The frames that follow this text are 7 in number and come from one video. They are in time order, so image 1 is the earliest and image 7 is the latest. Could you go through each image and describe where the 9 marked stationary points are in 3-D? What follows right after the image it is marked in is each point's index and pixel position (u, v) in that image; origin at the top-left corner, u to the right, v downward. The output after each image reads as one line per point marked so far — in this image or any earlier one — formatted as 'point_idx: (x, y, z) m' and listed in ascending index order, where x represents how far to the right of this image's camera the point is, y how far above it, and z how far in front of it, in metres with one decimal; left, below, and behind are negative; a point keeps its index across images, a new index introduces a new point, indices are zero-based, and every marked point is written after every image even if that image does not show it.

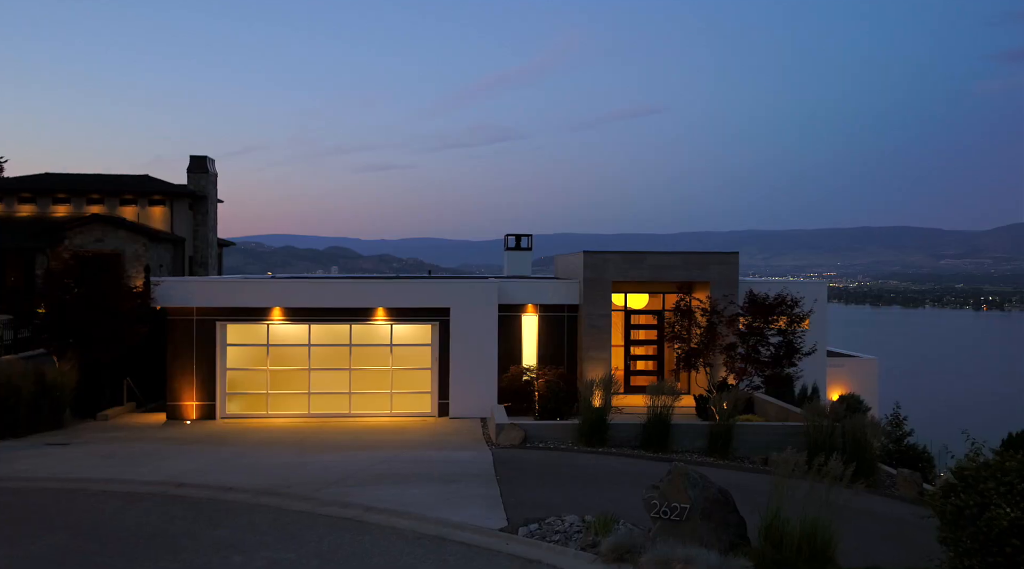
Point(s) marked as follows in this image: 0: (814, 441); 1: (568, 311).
0: (+5.5, -2.8, +15.1) m
1: (+1.3, -0.6, +19.7) m
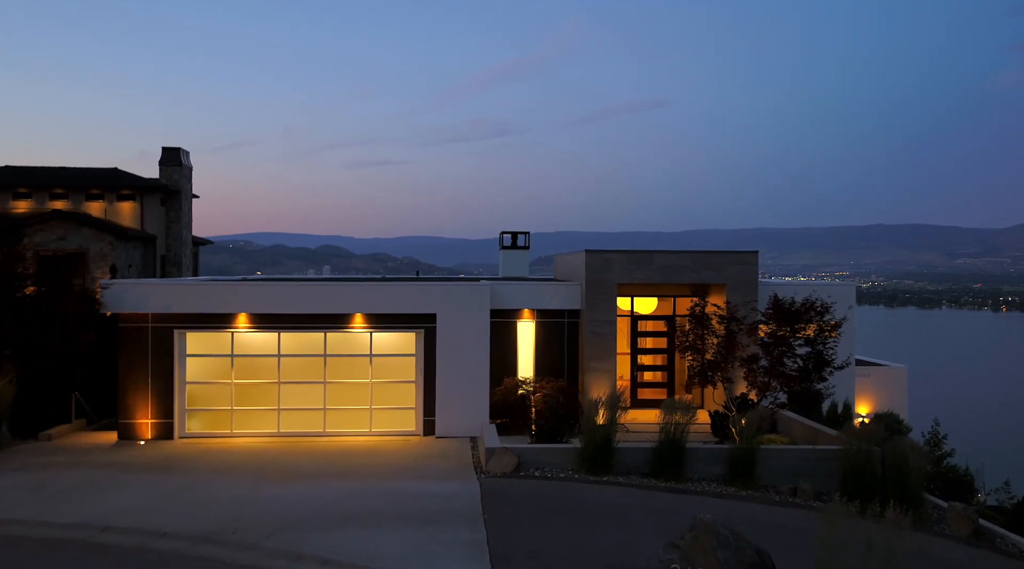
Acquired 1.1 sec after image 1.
0: (+5.3, -2.9, +13.2) m
1: (+1.2, -0.7, +17.8) m
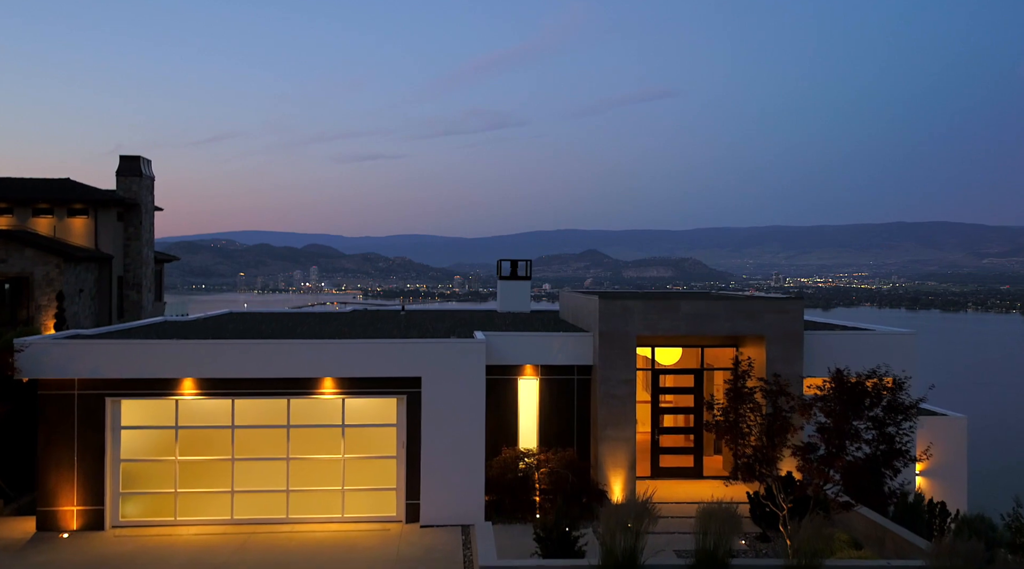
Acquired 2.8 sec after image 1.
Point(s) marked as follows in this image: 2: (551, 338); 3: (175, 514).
0: (+5.3, -3.9, +10.5) m
1: (+1.2, -1.6, +15.0) m
2: (+0.7, -0.9, +14.9) m
3: (-5.5, -3.8, +13.7) m
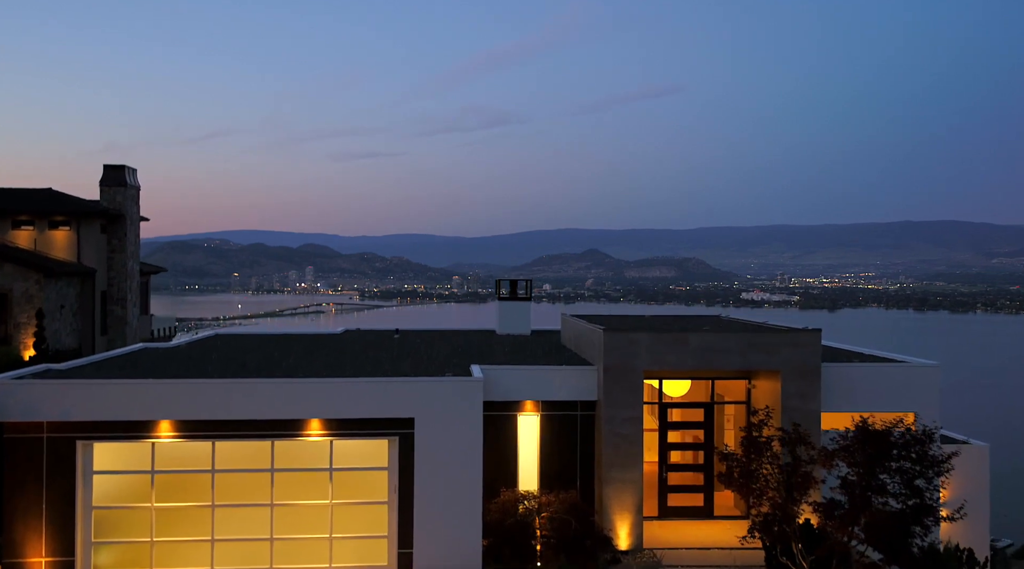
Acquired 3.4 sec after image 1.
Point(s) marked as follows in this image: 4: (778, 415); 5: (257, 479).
0: (+5.3, -4.5, +9.6) m
1: (+1.2, -2.1, +14.1) m
2: (+0.7, -1.5, +14.0) m
3: (-5.5, -4.3, +12.9) m
4: (+4.4, -2.2, +13.9) m
5: (-4.0, -3.0, +13.0) m
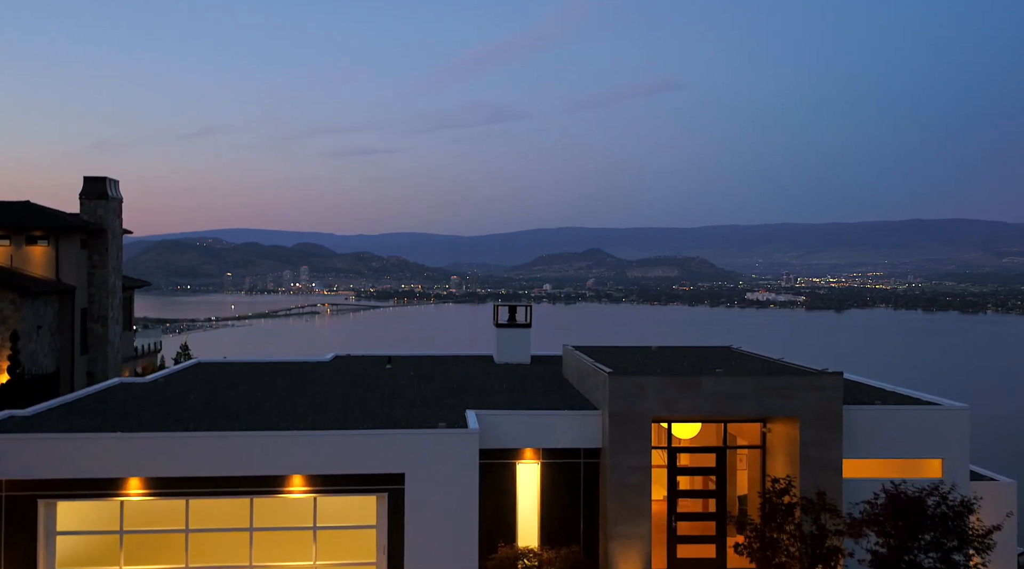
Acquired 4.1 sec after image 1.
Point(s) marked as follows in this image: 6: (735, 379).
0: (+5.3, -5.1, +8.7) m
1: (+1.1, -2.7, +13.1) m
2: (+0.6, -2.1, +13.0) m
3: (-5.6, -4.9, +11.9) m
4: (+4.4, -2.8, +12.9) m
5: (-4.0, -3.6, +12.0) m
6: (+3.4, -1.4, +12.8) m
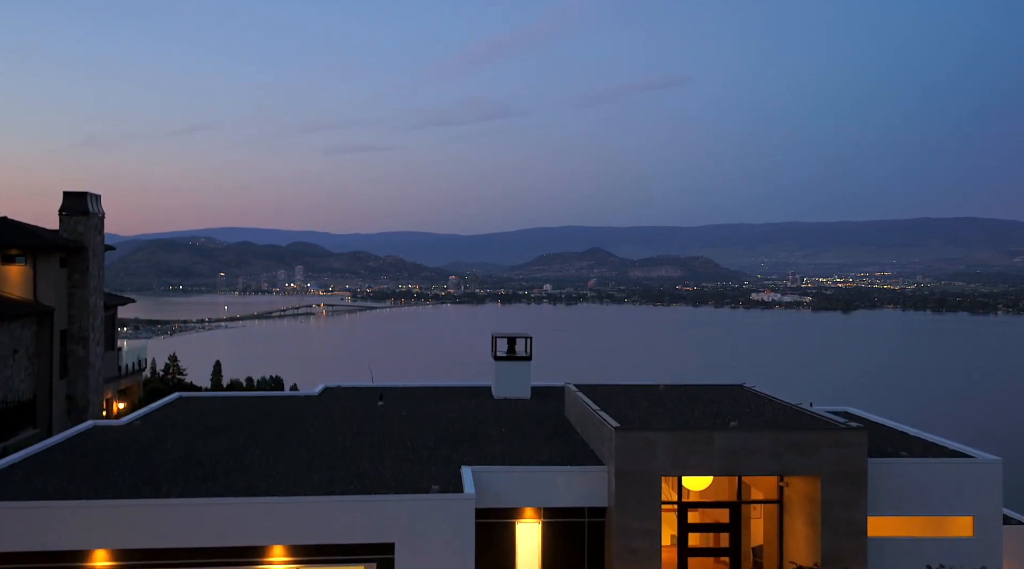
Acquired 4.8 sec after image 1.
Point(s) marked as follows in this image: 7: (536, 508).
0: (+5.3, -5.9, +7.8) m
1: (+1.1, -3.4, +12.2) m
2: (+0.6, -2.7, +12.1) m
3: (-5.6, -5.6, +11.1) m
4: (+4.3, -3.4, +12.0) m
5: (-4.0, -4.3, +11.1) m
6: (+3.4, -2.1, +11.9) m
7: (+0.4, -3.2, +12.1) m
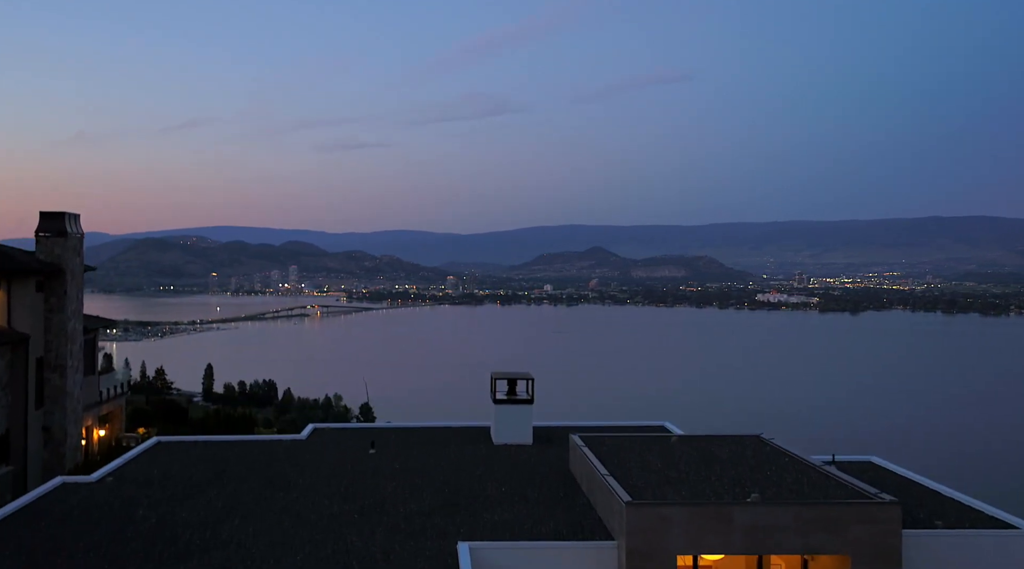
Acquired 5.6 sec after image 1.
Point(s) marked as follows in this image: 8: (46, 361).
0: (+5.3, -6.8, +6.9) m
1: (+1.1, -4.2, +11.2) m
2: (+0.7, -3.5, +11.1) m
3: (-5.6, -6.5, +10.1) m
4: (+4.4, -4.2, +11.0) m
5: (-4.0, -5.2, +10.2) m
6: (+3.4, -2.9, +10.9) m
7: (+0.4, -4.0, +11.2) m
8: (-11.1, -1.8, +20.1) m
